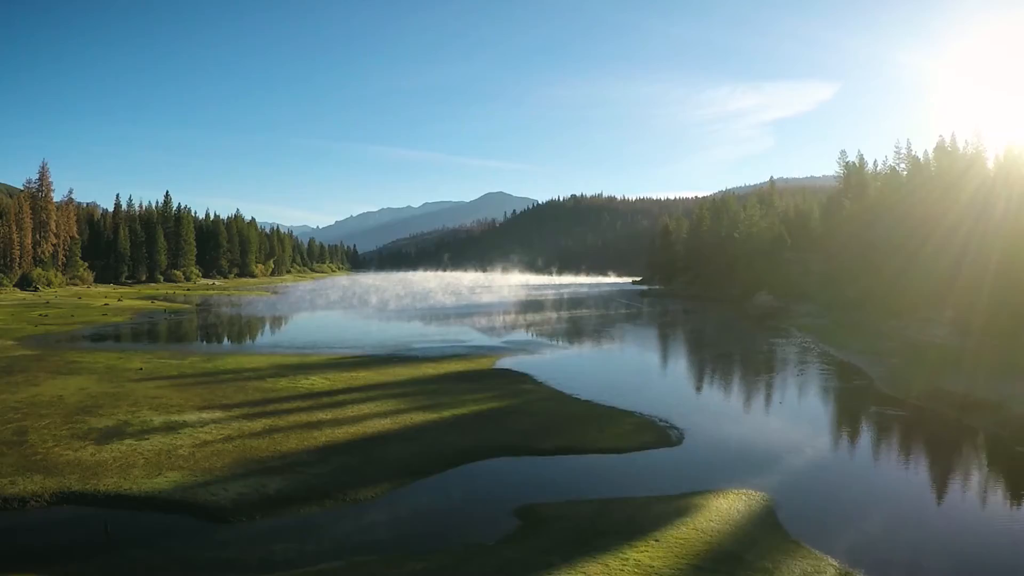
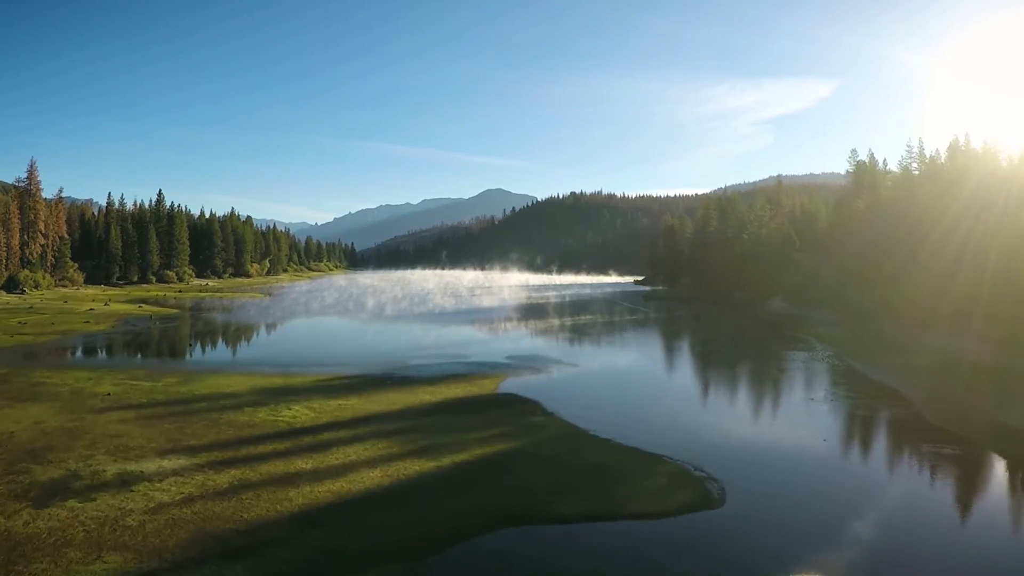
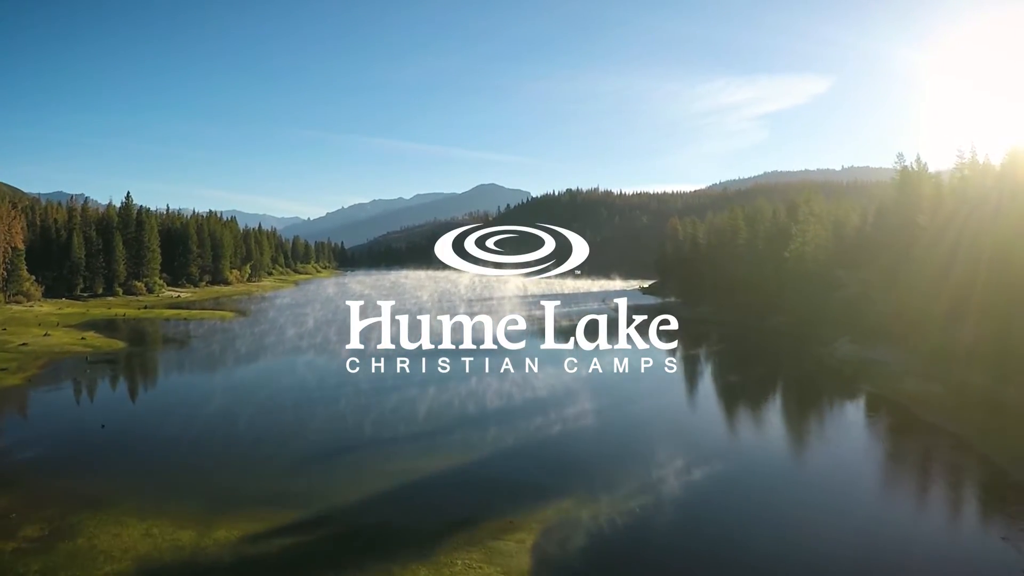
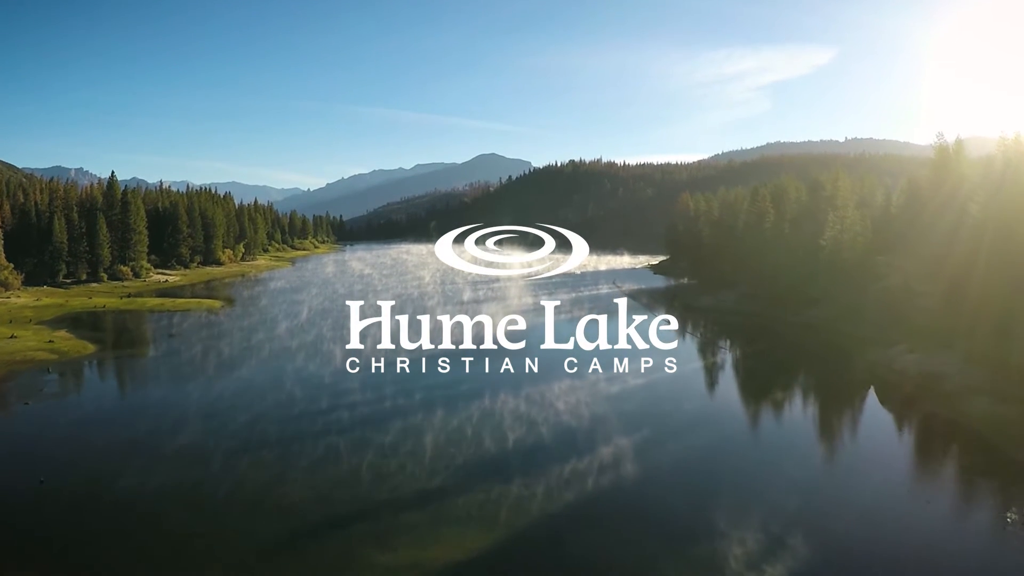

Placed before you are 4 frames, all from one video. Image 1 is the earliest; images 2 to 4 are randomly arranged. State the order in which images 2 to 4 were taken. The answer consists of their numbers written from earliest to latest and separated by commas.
2, 3, 4
